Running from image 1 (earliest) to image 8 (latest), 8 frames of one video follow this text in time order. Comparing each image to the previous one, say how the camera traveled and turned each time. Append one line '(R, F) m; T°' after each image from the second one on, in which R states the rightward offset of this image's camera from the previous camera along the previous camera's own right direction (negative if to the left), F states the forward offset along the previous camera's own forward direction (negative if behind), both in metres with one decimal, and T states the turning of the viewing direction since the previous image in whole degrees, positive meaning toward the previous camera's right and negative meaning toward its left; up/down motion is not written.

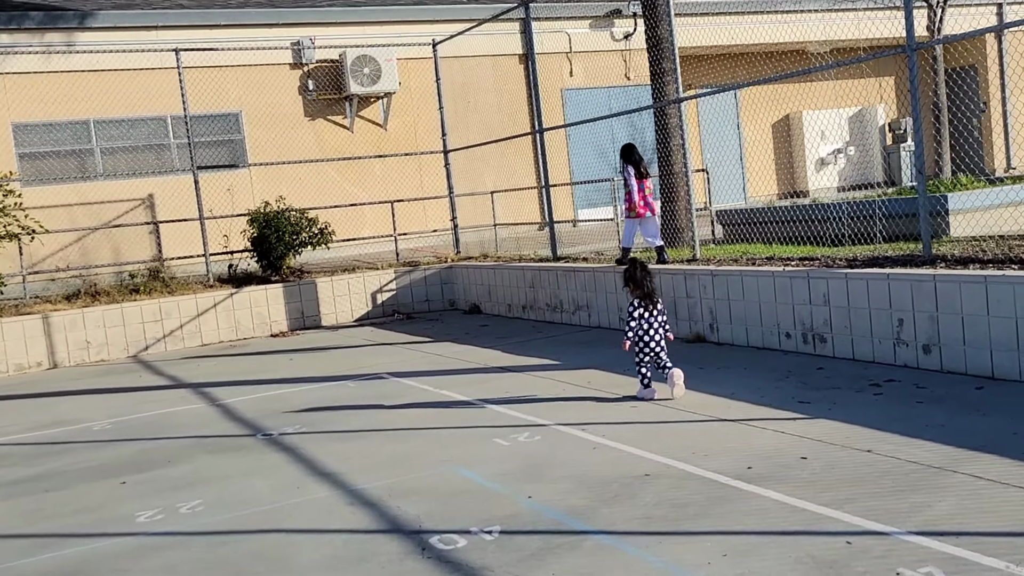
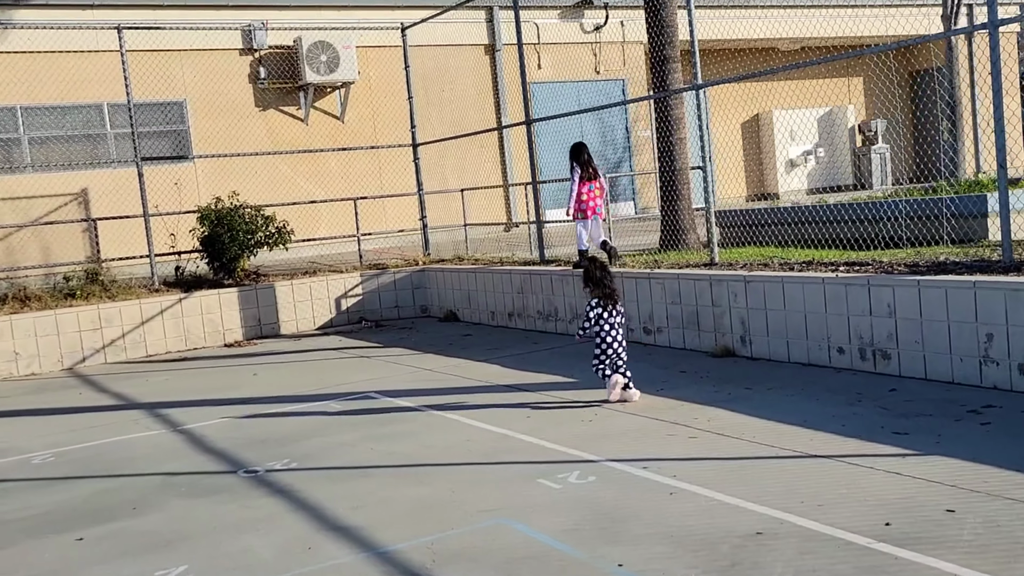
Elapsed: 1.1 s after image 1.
(-0.6, +1.1) m; +4°
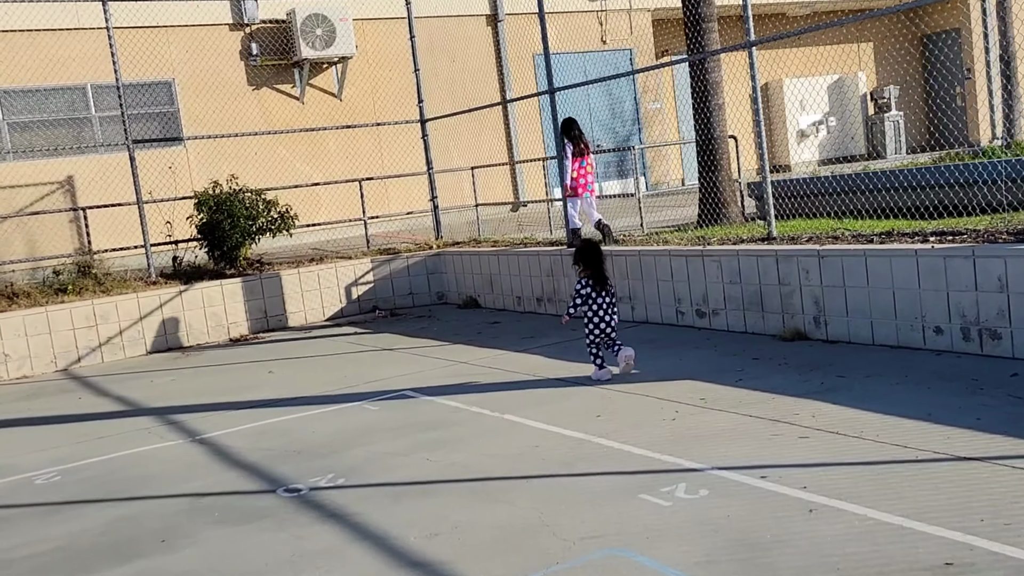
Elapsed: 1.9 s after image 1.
(-0.4, +0.8) m; +1°
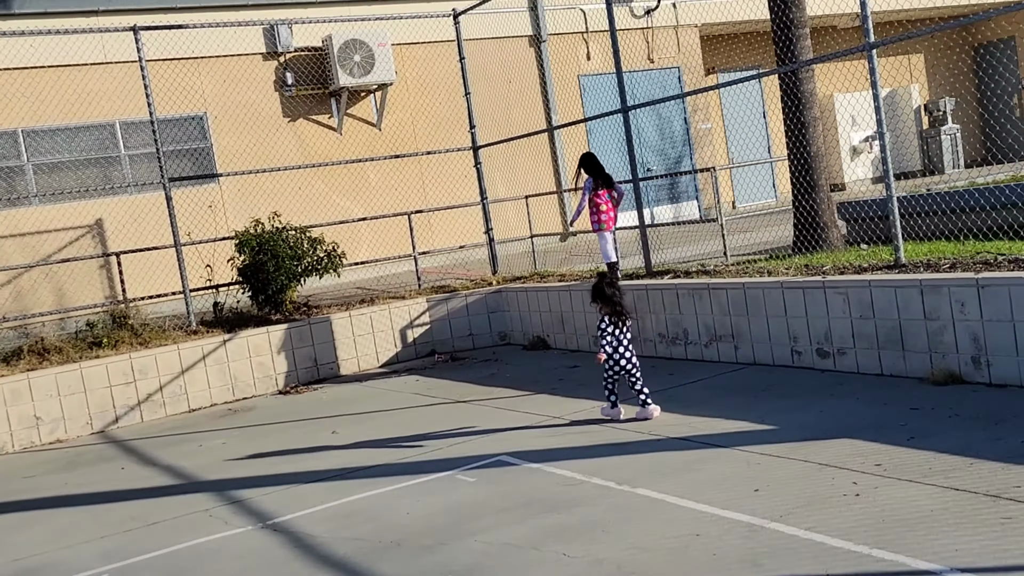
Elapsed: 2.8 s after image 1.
(-0.5, +0.9) m; -1°
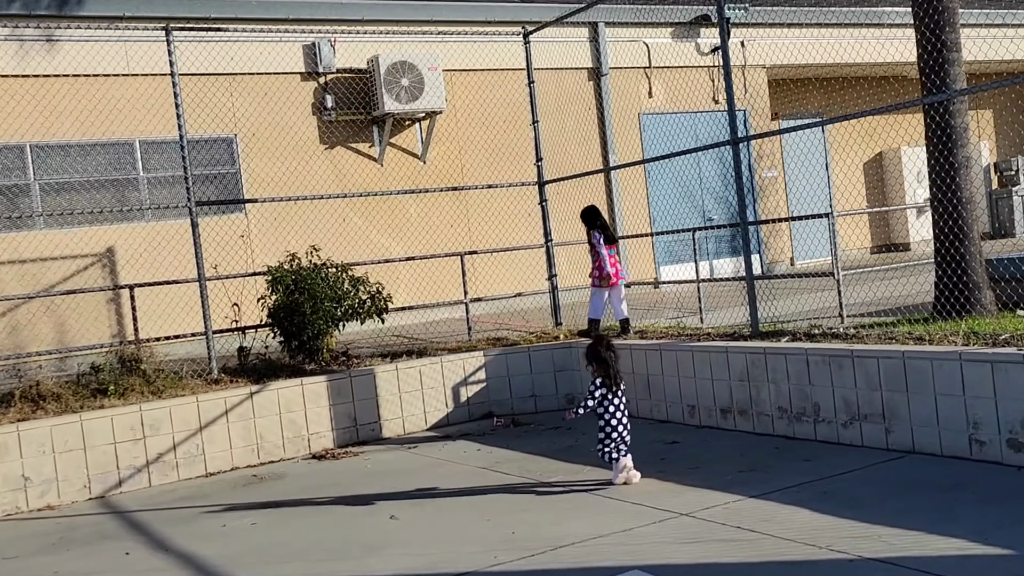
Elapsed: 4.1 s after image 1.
(-0.6, +1.4) m; 0°
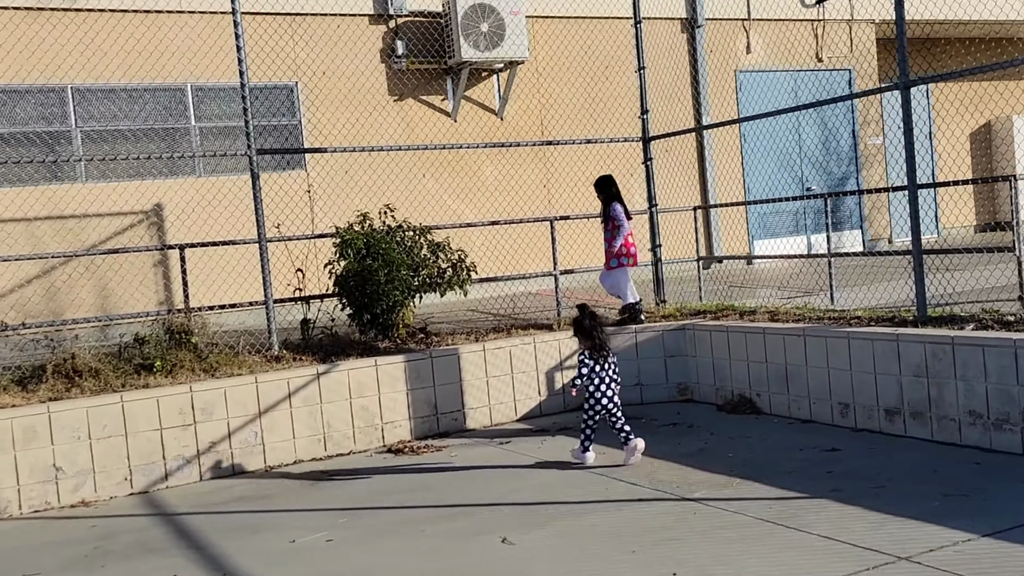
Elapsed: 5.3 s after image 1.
(-0.5, +1.3) m; -2°
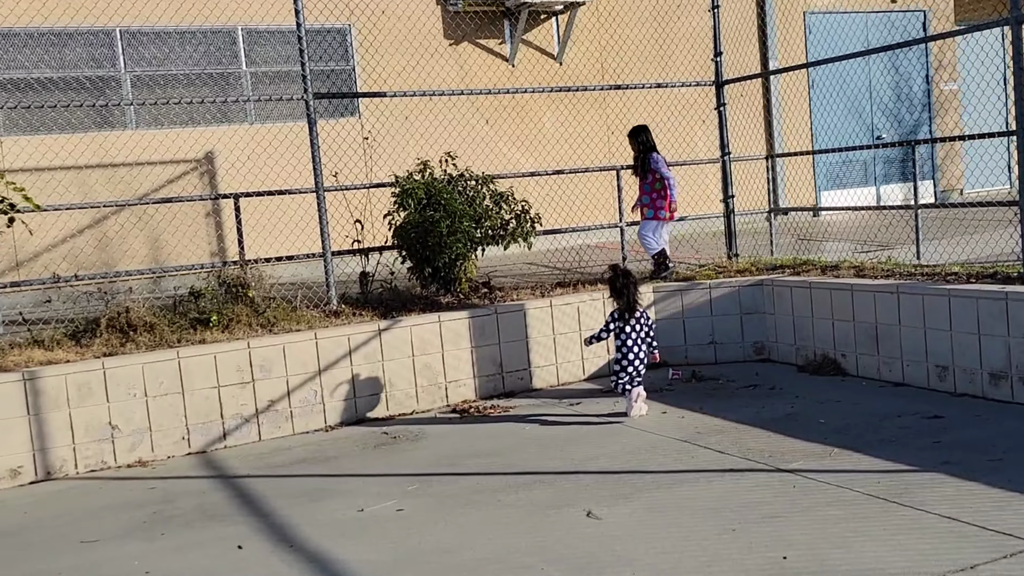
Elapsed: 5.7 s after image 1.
(-0.2, +0.4) m; -2°
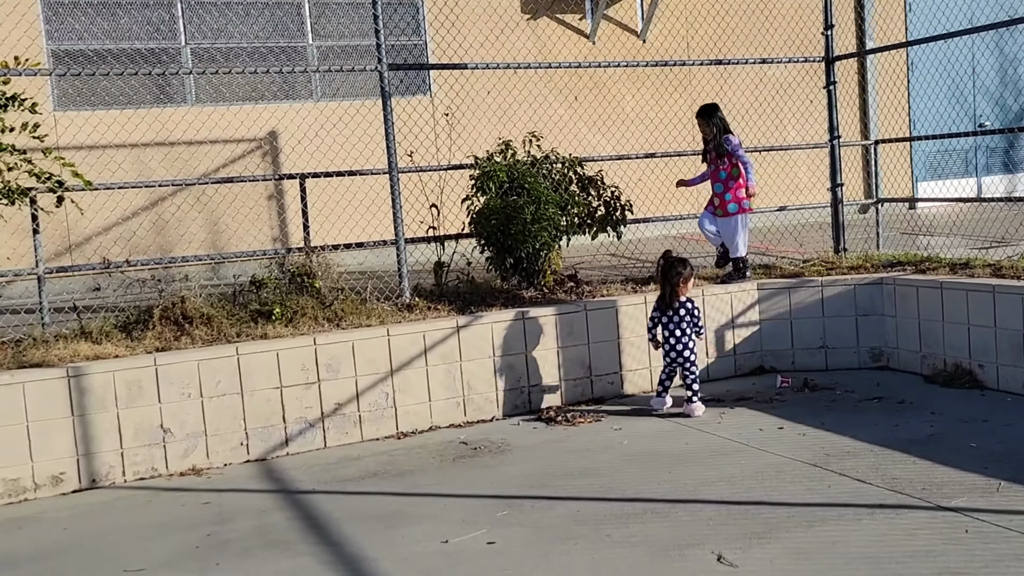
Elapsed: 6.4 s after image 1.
(-0.2, +0.7) m; -3°
